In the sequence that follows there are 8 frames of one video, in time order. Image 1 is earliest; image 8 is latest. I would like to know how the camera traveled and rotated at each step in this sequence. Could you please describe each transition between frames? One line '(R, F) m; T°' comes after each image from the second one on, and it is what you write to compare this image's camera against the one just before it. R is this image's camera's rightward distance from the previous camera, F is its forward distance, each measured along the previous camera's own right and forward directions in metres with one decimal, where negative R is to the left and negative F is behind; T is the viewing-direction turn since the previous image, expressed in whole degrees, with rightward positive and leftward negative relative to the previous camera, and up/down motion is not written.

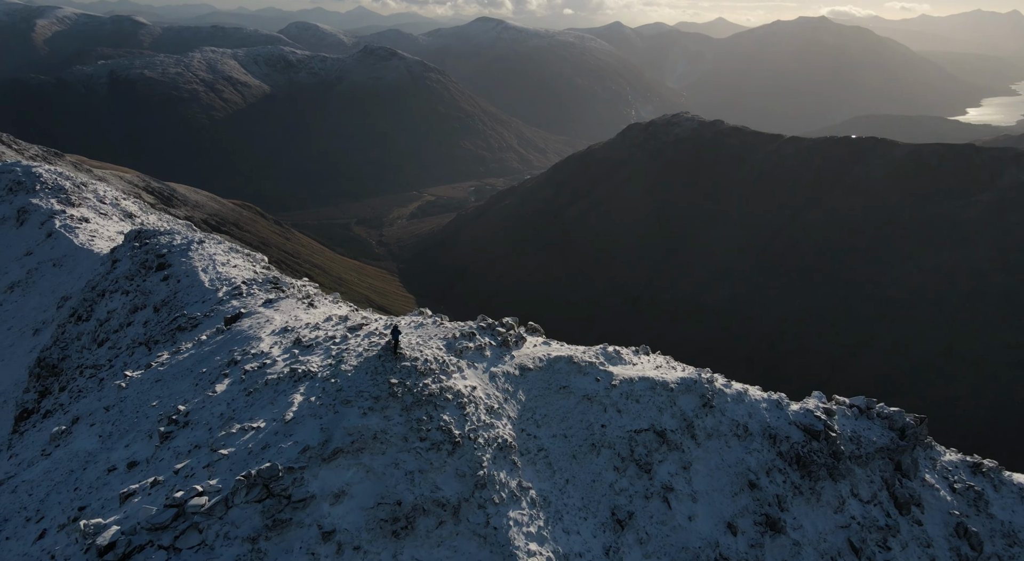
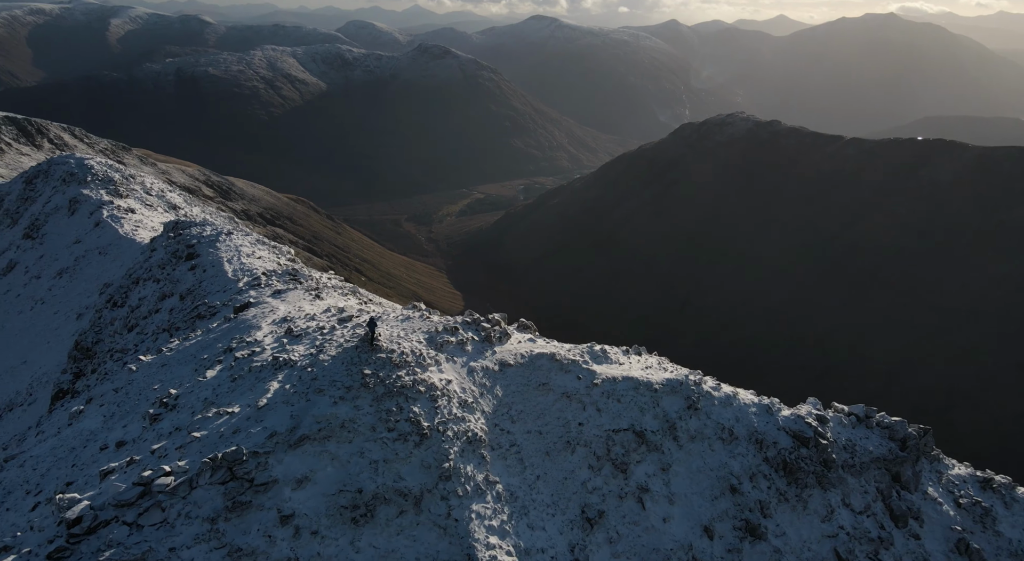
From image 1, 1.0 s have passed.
(+2.5, 0.0) m; -3°
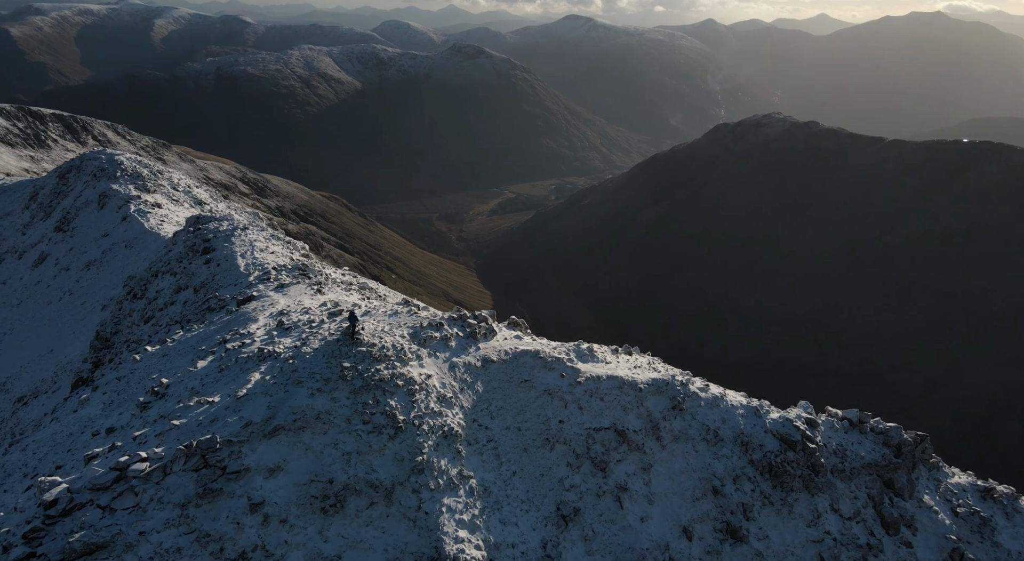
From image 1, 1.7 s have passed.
(+1.8, -0.1) m; -2°
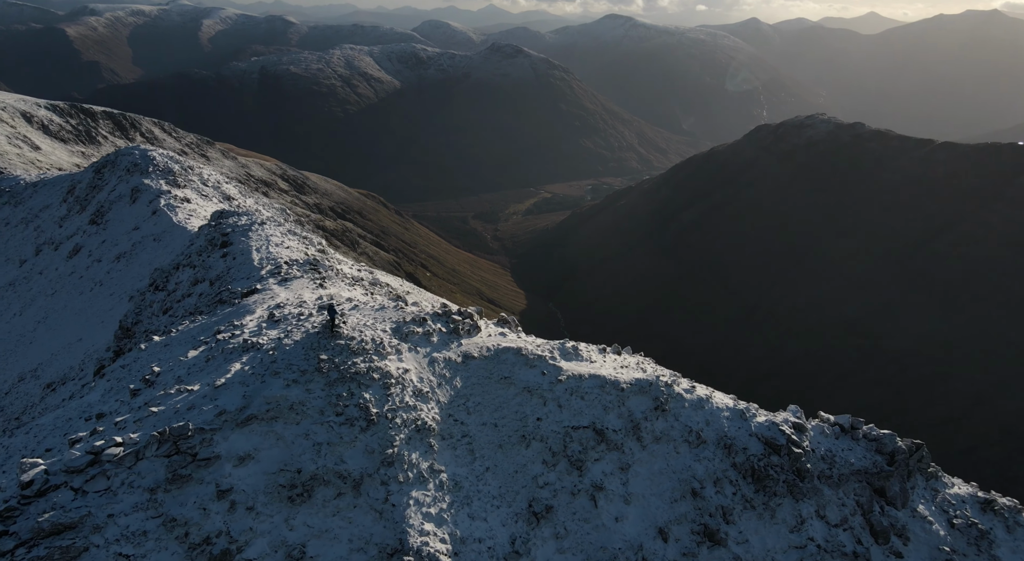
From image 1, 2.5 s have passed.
(+2.0, 0.0) m; -2°
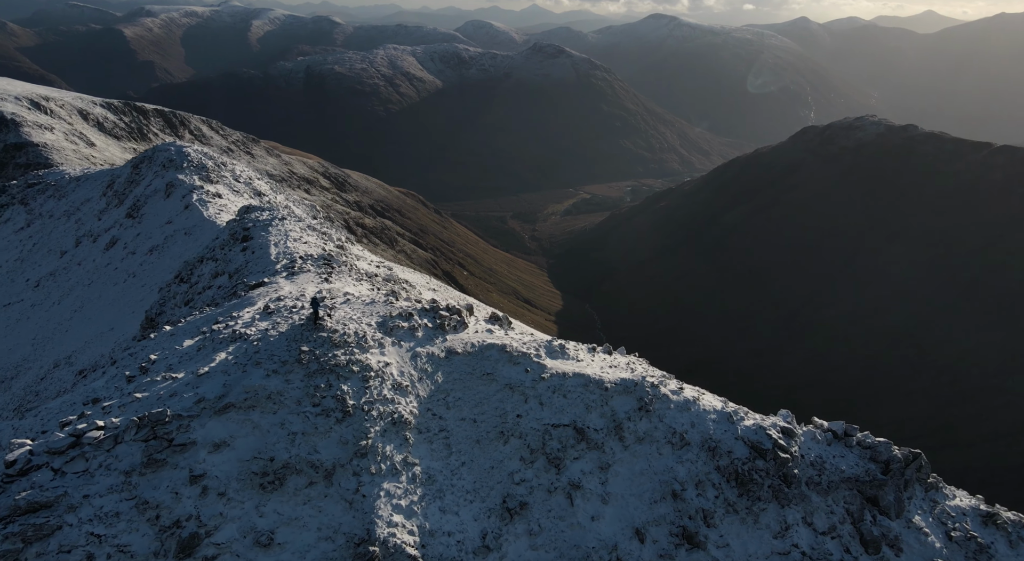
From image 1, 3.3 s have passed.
(+2.0, 0.0) m; -2°
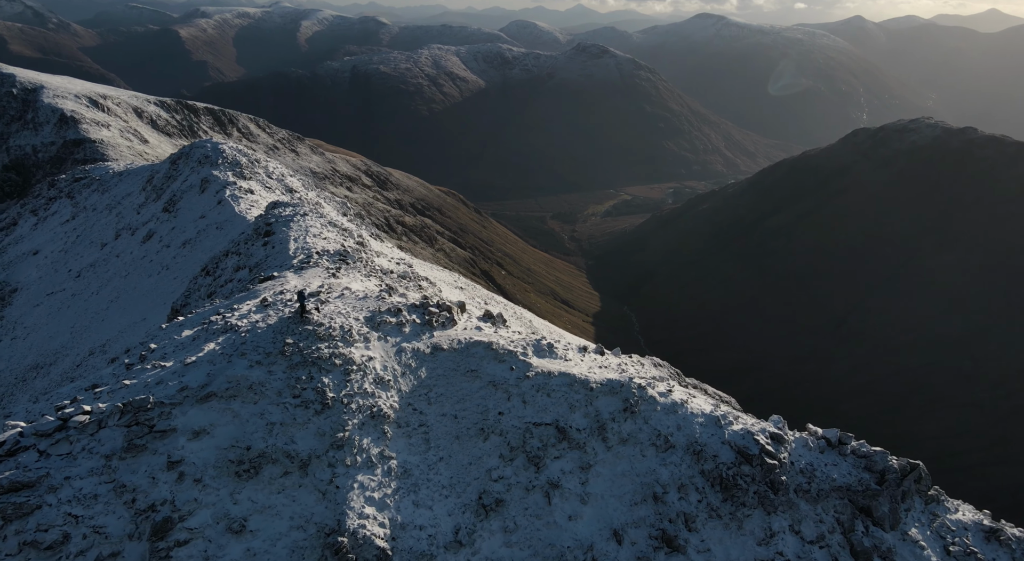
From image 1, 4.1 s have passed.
(+2.0, 0.0) m; -3°
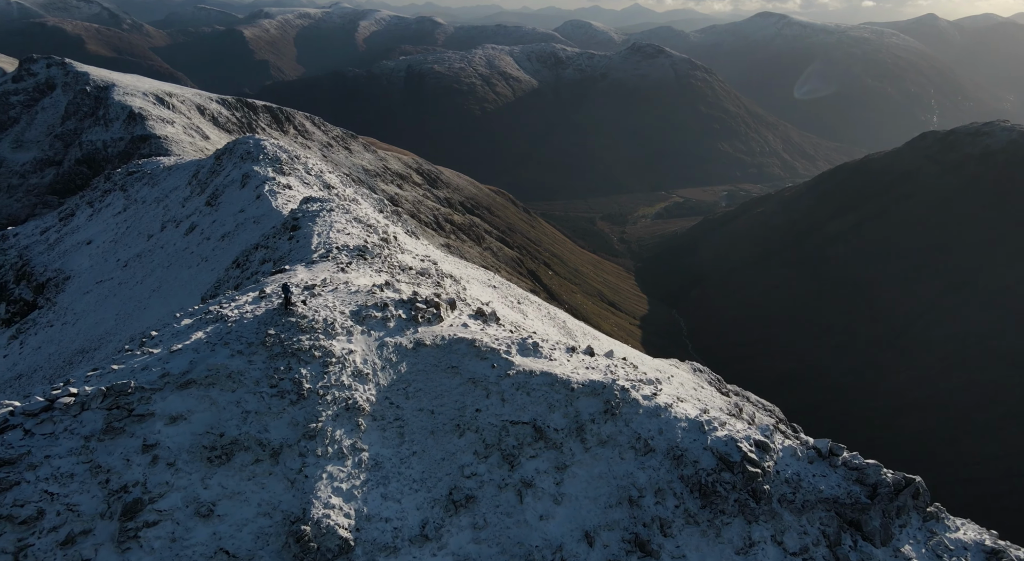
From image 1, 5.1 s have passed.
(+2.5, 0.0) m; -3°
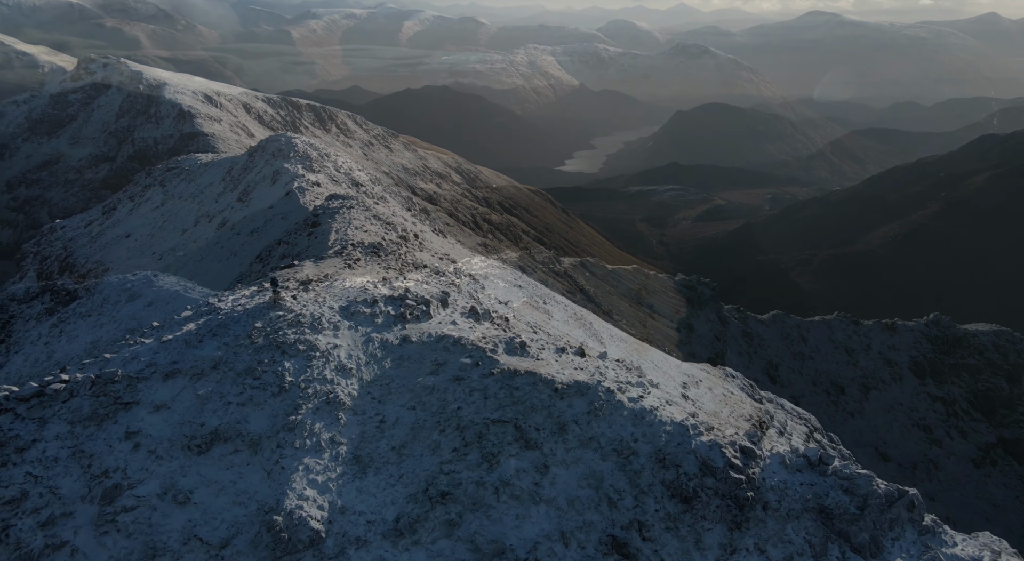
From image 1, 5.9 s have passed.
(+2.0, 0.0) m; -3°
